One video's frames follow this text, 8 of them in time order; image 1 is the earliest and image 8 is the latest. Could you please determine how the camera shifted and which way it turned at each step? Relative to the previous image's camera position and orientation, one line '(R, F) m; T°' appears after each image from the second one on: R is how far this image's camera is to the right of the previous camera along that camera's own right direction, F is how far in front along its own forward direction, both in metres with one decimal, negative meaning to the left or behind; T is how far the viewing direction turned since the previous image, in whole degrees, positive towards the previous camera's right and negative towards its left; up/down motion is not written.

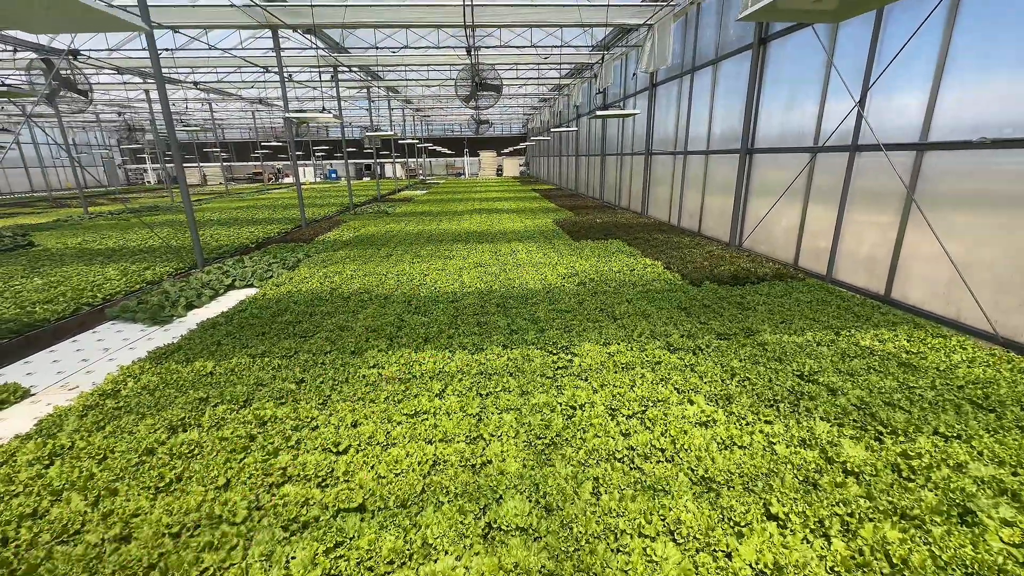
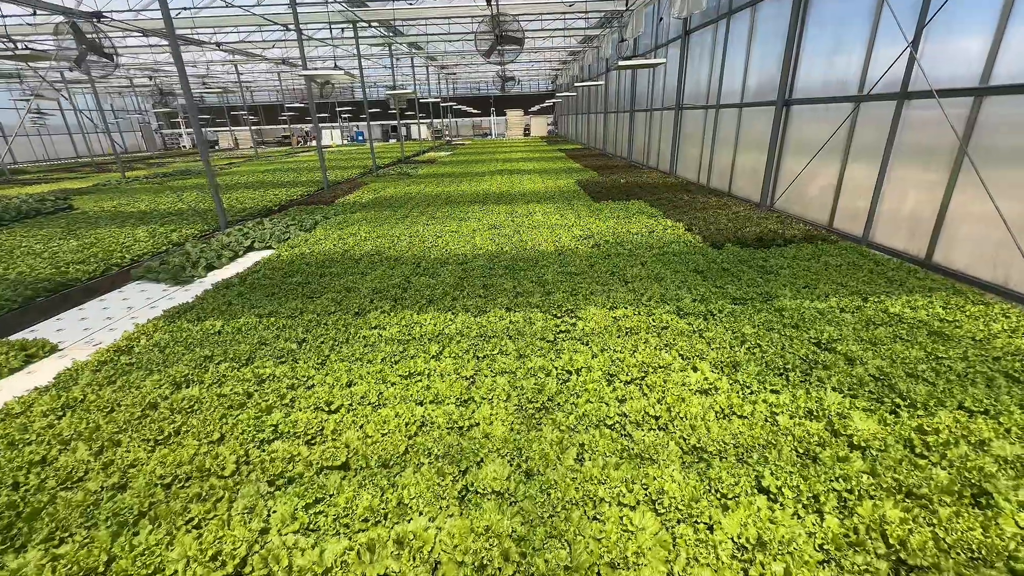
(+0.2, +0.1) m; -4°
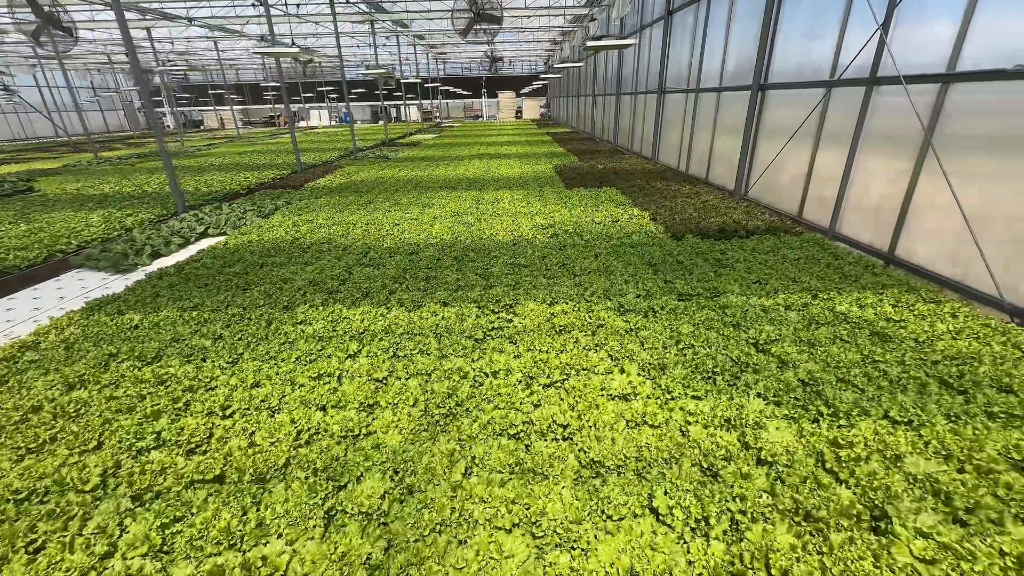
(+0.6, +0.2) m; 0°
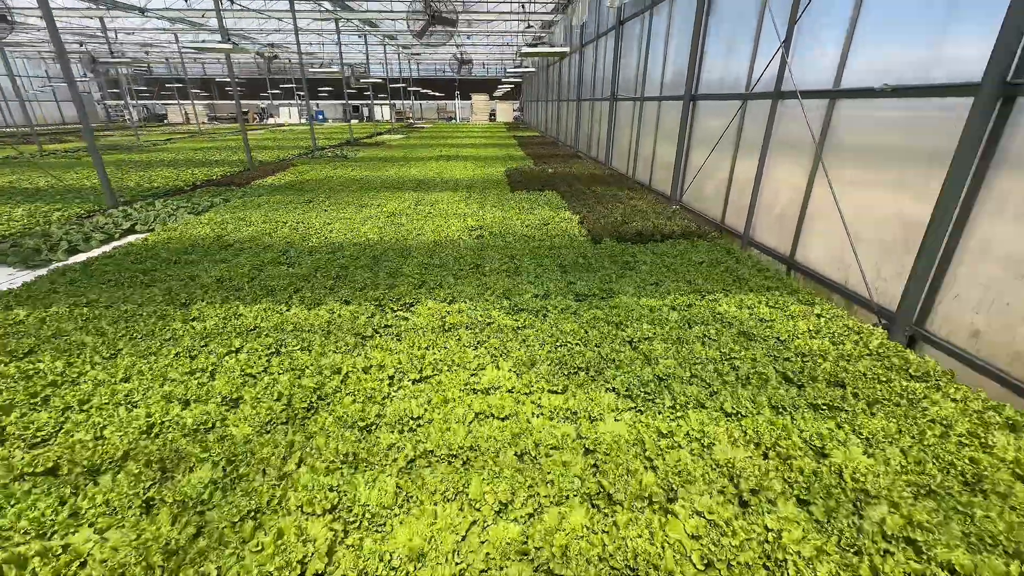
(+0.7, -0.1) m; +3°
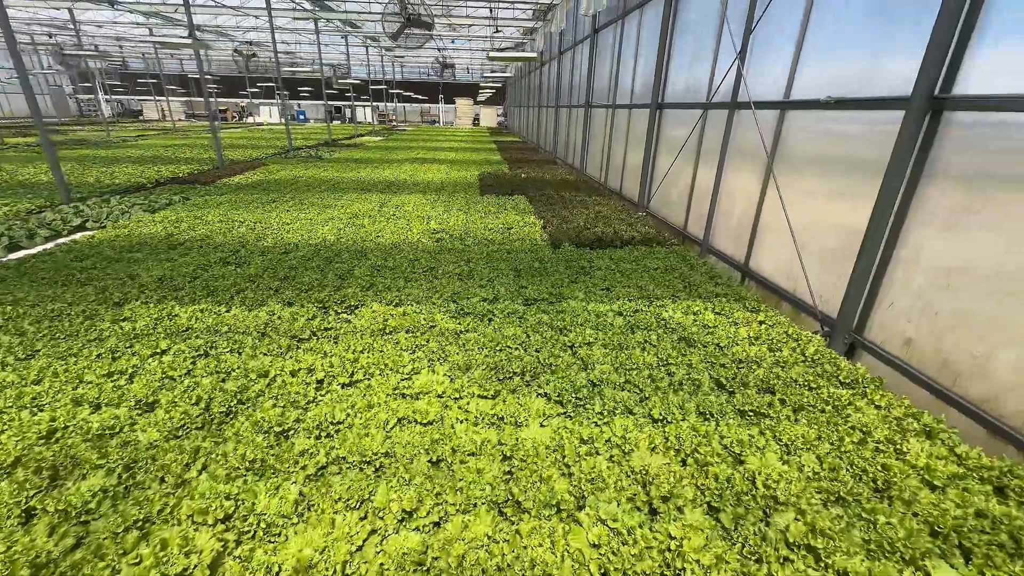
(+0.4, 0.0) m; +2°
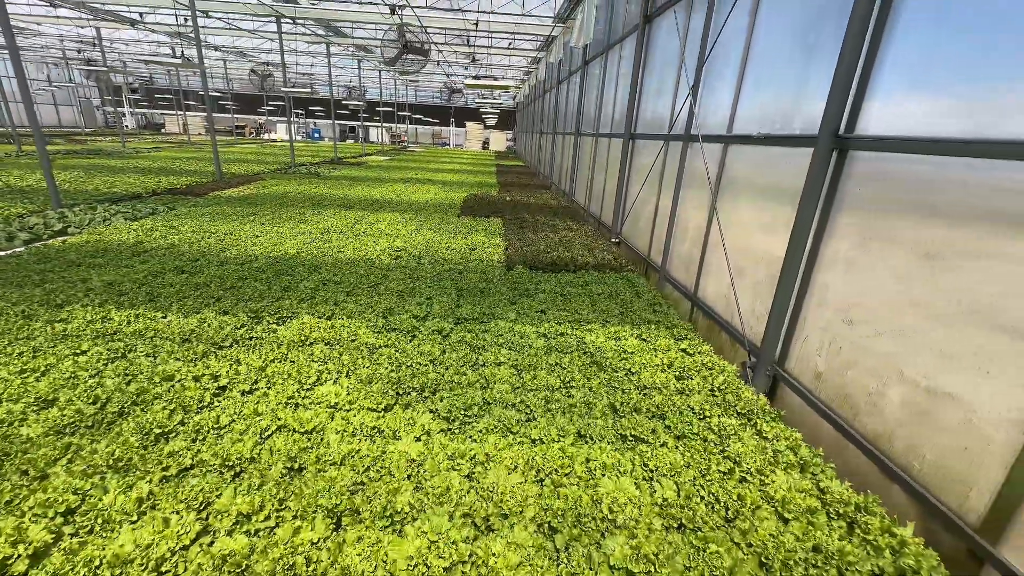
(+0.8, -0.1) m; -1°
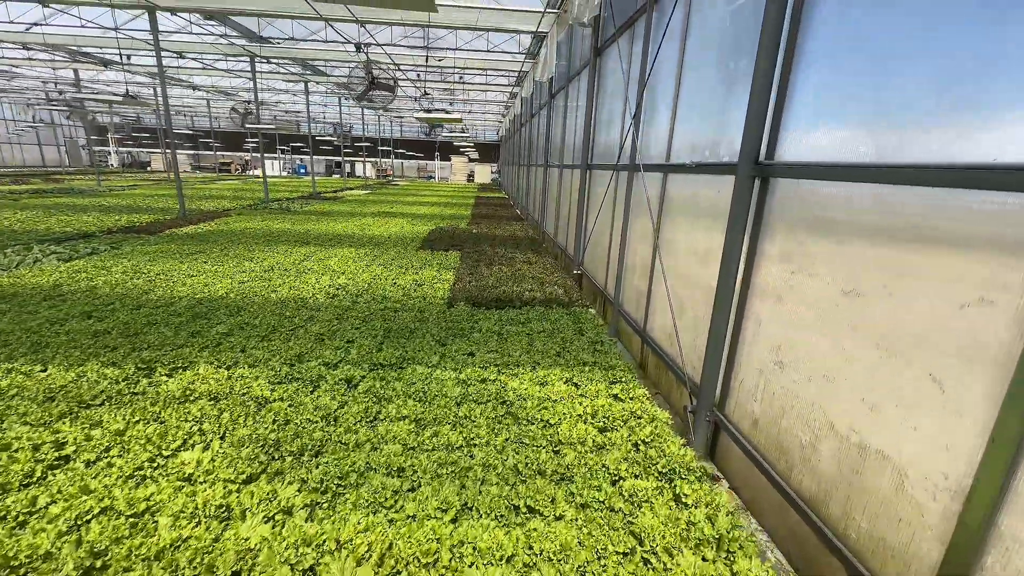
(+0.7, +0.3) m; +1°
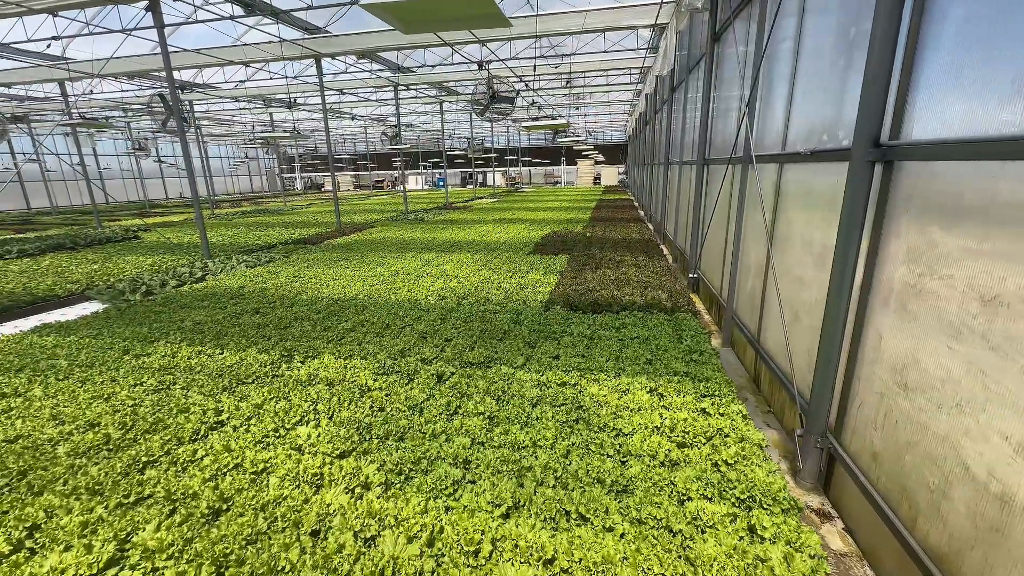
(+0.4, 0.0) m; -16°
